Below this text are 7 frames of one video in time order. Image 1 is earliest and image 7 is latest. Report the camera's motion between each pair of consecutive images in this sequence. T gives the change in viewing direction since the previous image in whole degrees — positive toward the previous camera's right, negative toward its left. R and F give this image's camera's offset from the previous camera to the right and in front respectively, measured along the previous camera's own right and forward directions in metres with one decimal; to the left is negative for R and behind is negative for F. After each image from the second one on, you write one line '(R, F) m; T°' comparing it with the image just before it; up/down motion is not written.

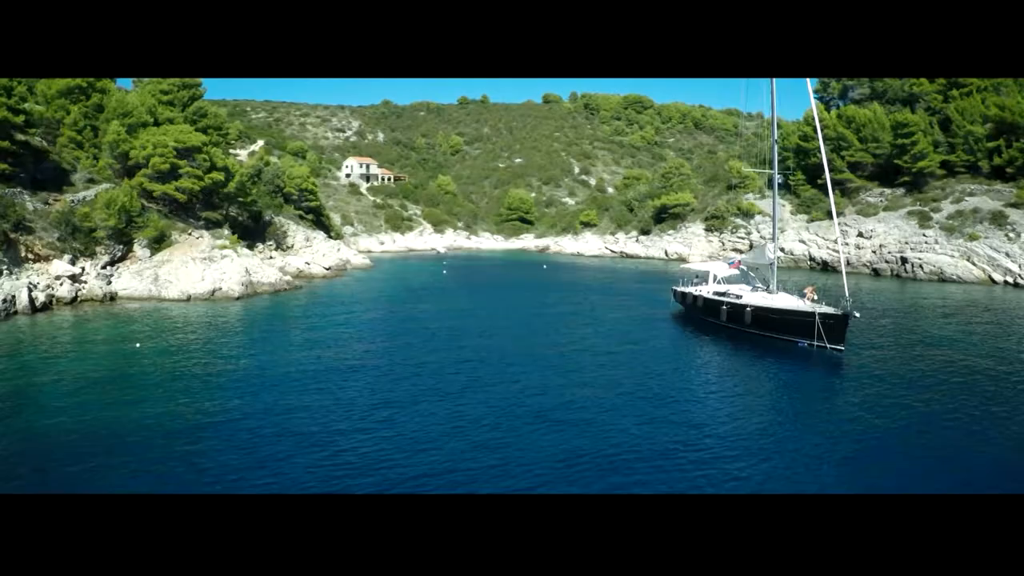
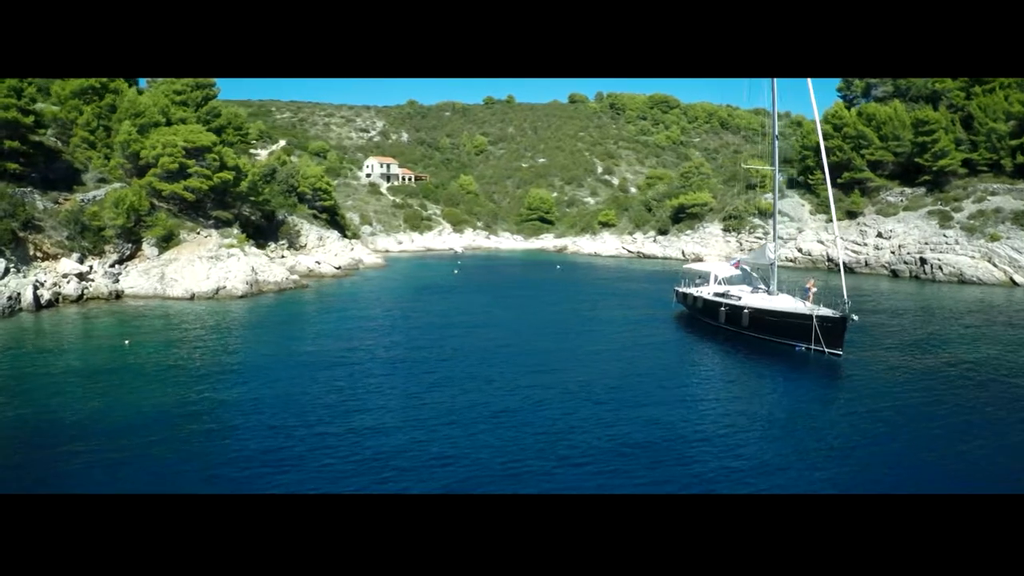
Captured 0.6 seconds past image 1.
(+0.9, +0.2) m; -2°
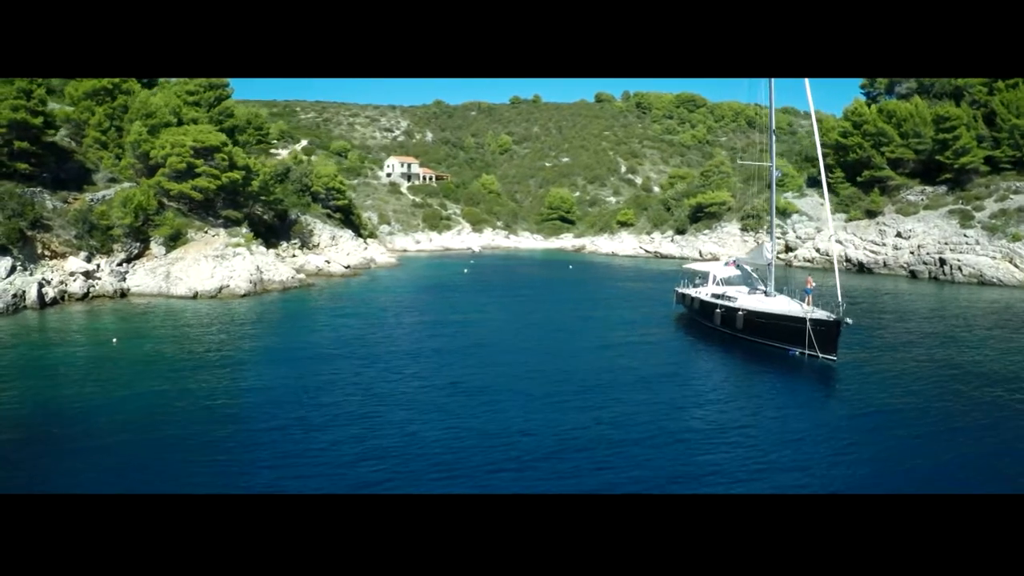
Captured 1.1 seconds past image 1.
(+0.9, +0.3) m; -2°
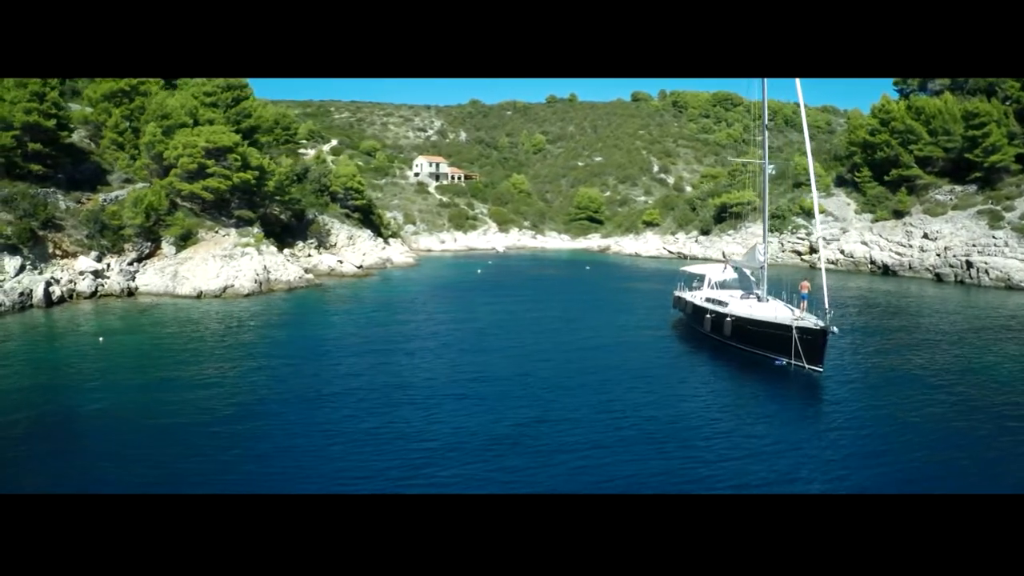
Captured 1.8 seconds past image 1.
(+1.3, +0.4) m; -3°
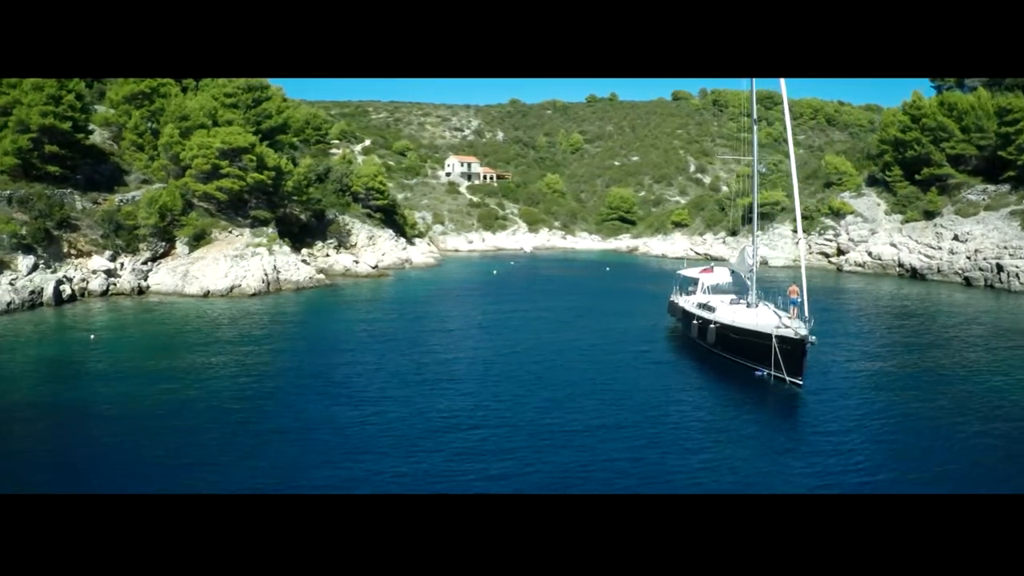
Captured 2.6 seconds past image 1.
(+1.4, +0.3) m; -4°
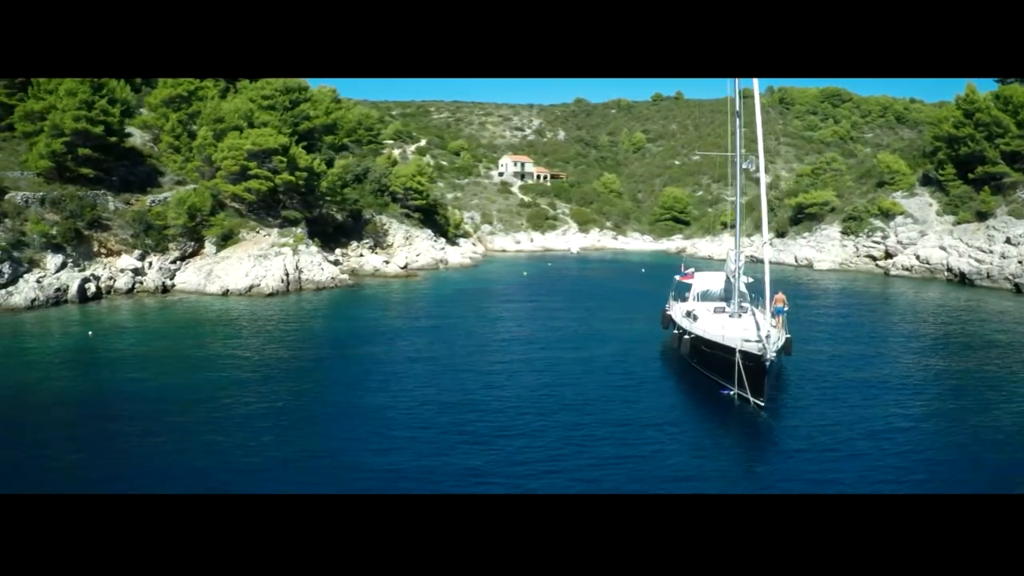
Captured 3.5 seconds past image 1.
(+2.0, +0.5) m; -6°
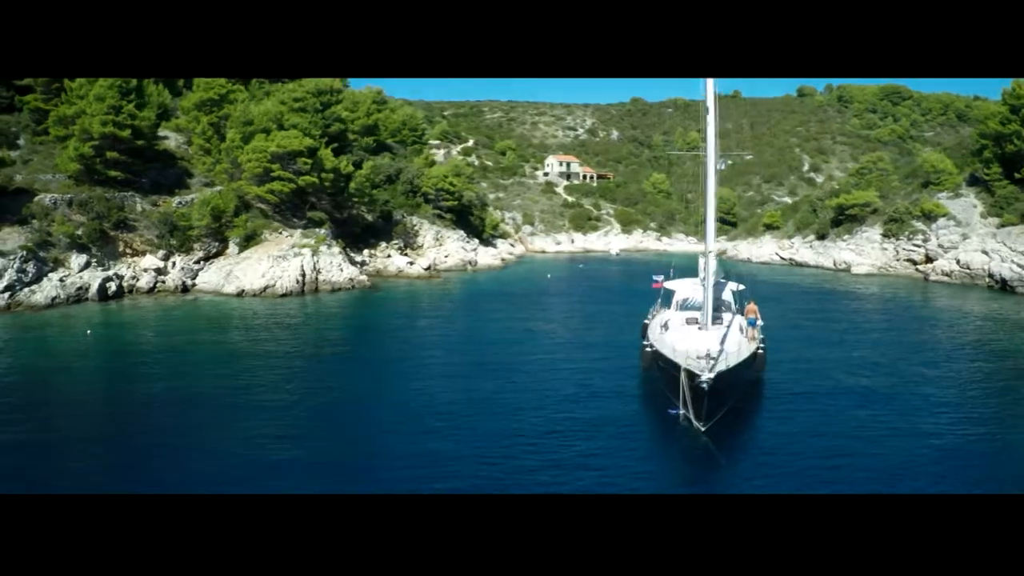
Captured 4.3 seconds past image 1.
(+1.8, +0.3) m; -5°
